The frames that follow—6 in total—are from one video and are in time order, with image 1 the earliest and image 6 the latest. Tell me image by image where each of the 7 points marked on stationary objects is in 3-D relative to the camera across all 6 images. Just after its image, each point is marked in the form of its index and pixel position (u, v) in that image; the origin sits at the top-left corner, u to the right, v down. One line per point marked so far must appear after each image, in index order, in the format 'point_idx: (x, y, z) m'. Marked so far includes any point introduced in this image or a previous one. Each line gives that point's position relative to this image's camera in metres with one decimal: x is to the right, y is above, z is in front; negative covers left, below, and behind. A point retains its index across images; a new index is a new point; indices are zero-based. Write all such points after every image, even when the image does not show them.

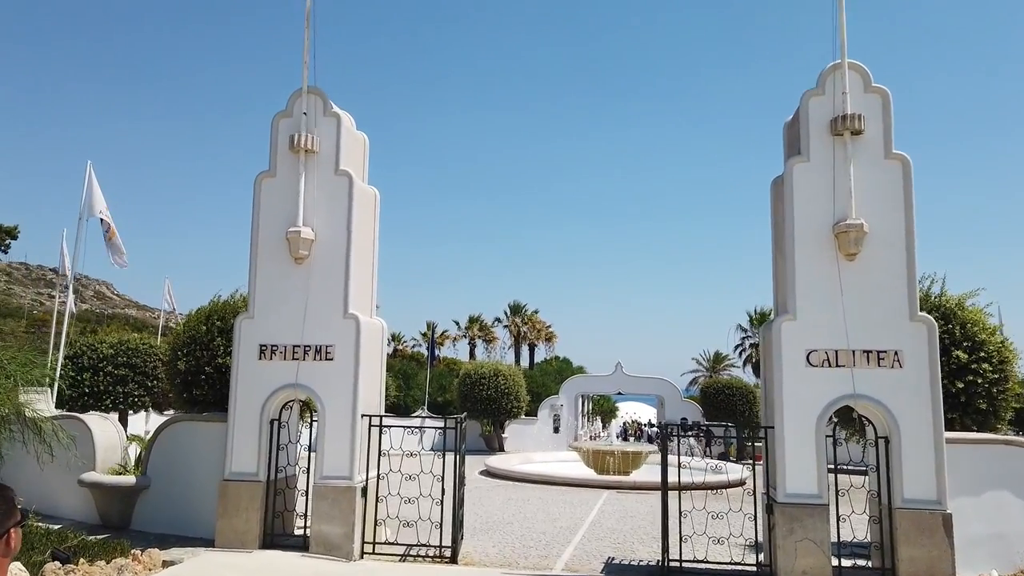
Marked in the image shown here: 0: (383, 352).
0: (-1.8, -0.9, +10.4) m
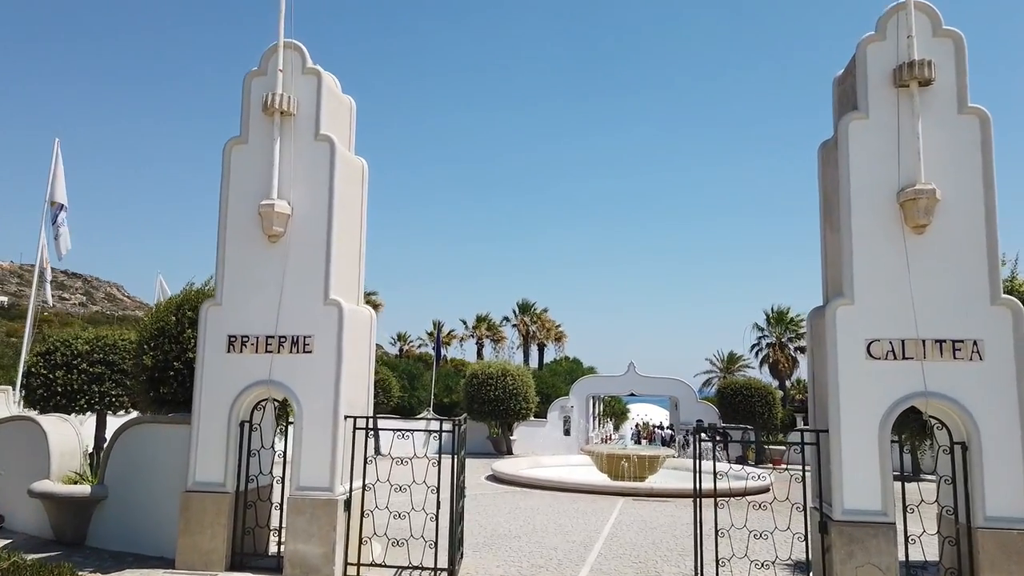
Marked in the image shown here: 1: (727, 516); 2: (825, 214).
0: (-1.7, -0.7, +9.1) m
1: (+3.1, -3.3, +10.6) m
2: (+3.4, +0.8, +8.1) m
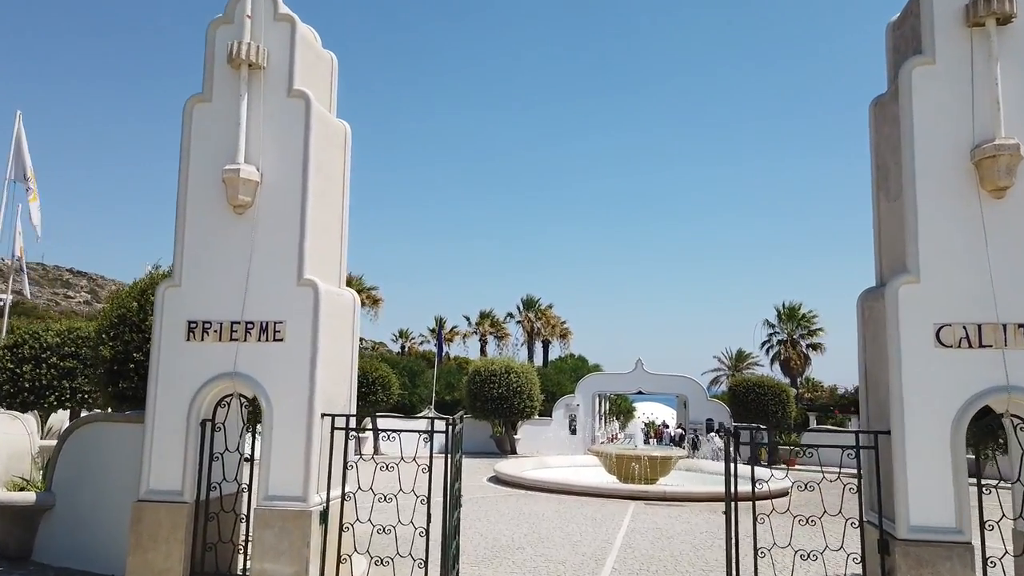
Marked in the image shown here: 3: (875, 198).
0: (-1.7, -0.5, +8.0) m
1: (+3.1, -3.1, +9.5) m
2: (+3.4, +1.0, +6.9) m
3: (+3.5, +0.9, +7.1) m
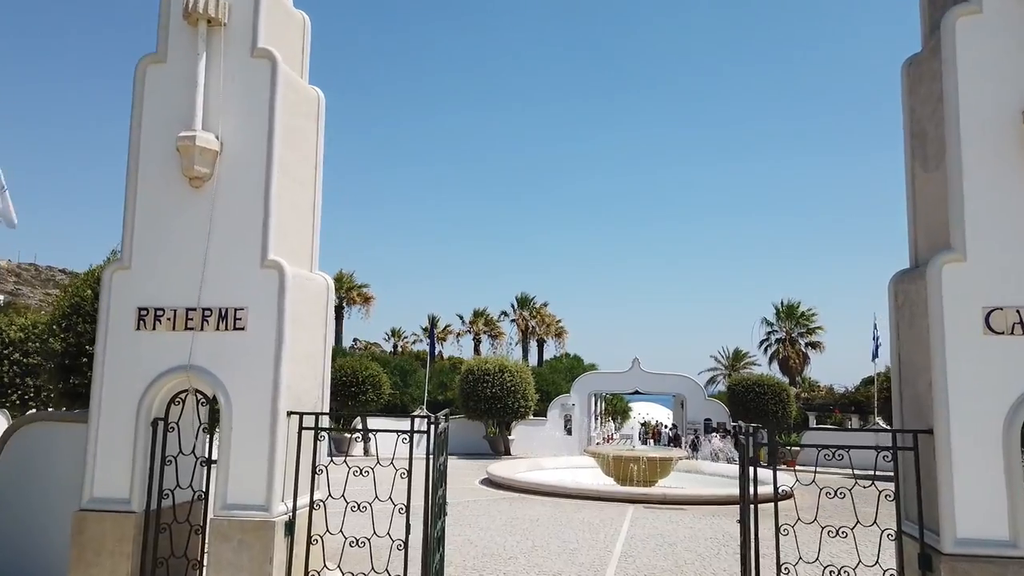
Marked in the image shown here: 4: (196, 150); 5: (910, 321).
0: (-1.8, -0.3, +7.2) m
1: (+3.0, -2.9, +8.7) m
2: (+3.4, +1.2, +6.2) m
3: (+3.4, +1.0, +6.4) m
4: (-2.7, +1.2, +6.4) m
5: (+3.2, -0.3, +6.0) m
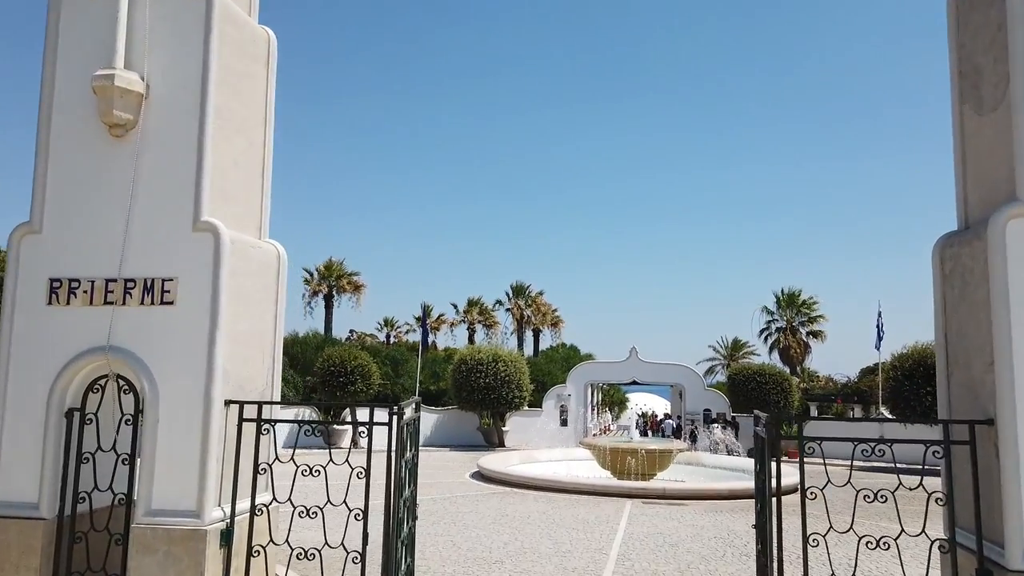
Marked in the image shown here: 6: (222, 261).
0: (-1.9, -0.1, +6.3) m
1: (+2.9, -2.6, +7.8) m
2: (+3.2, +1.4, +5.2) m
3: (+3.2, +1.3, +5.4) m
4: (-2.9, +1.4, +5.4) m
5: (+3.0, 0.0, +5.0) m
6: (-2.1, +0.2, +5.4) m
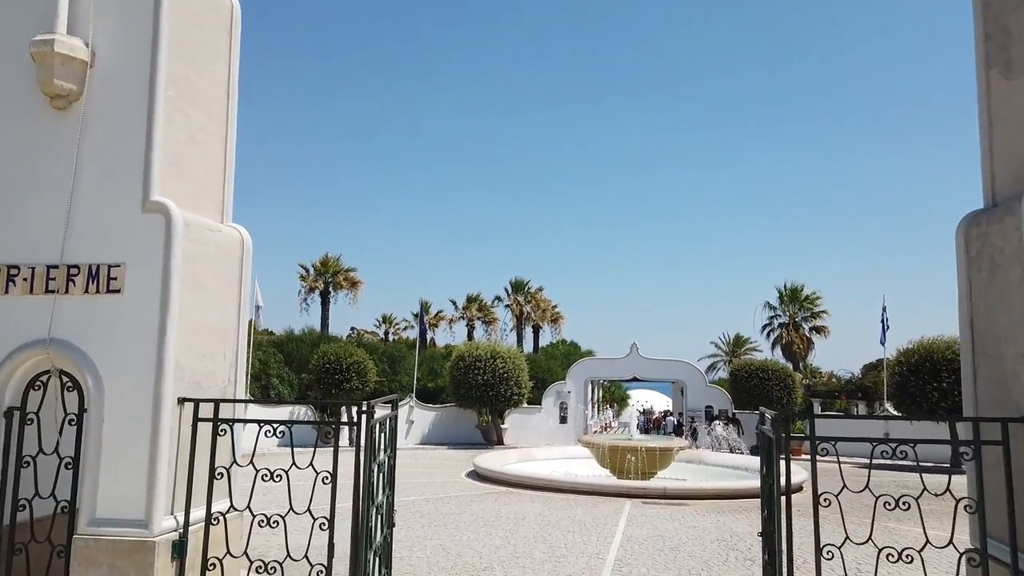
0: (-2.1, 0.0, +5.8) m
1: (+2.8, -2.5, +7.3) m
2: (+3.1, +1.5, +4.7) m
3: (+3.1, +1.4, +4.9) m
4: (-3.0, +1.5, +4.9) m
5: (+2.9, +0.1, +4.5) m
6: (-2.2, +0.3, +4.9) m
